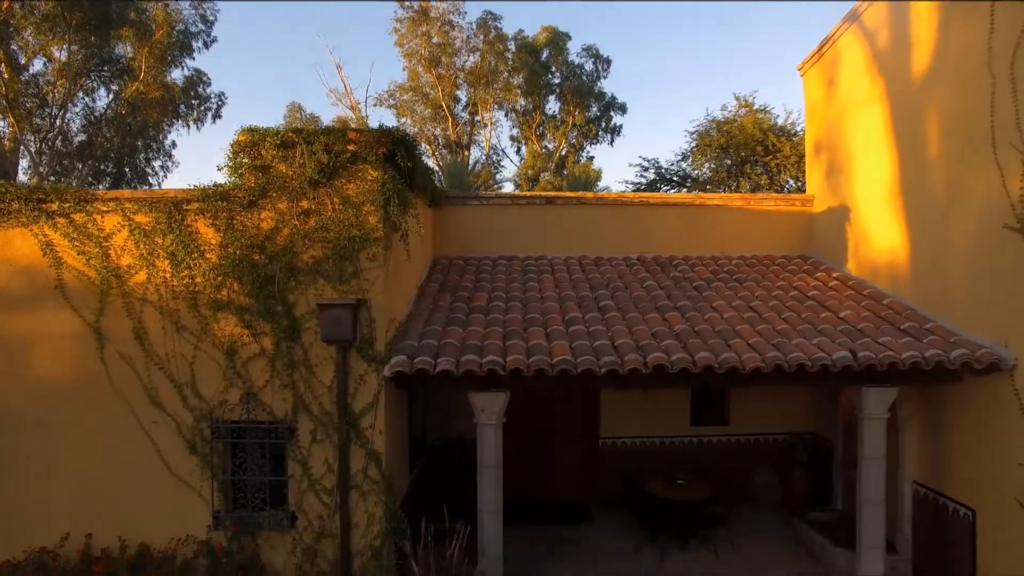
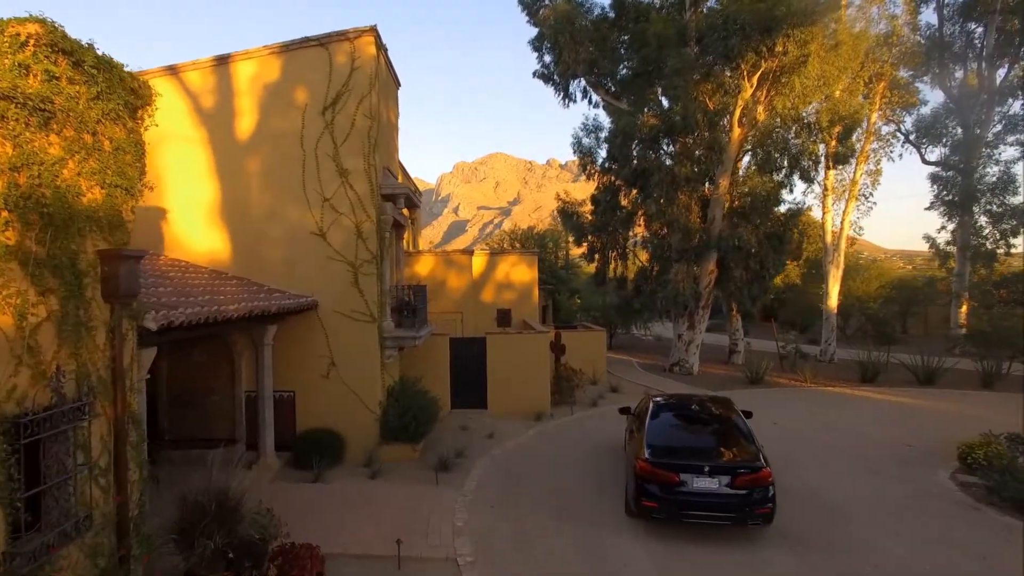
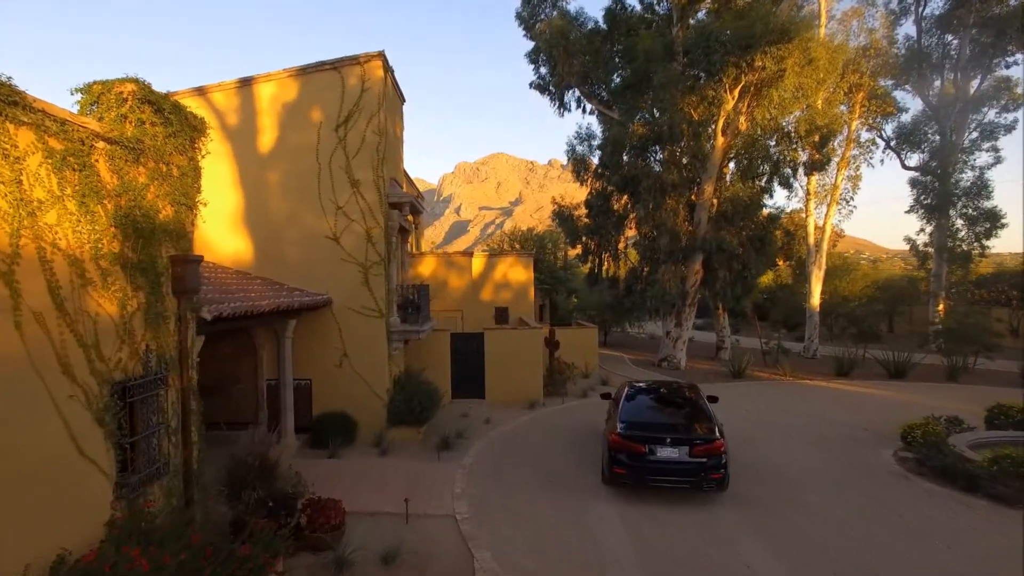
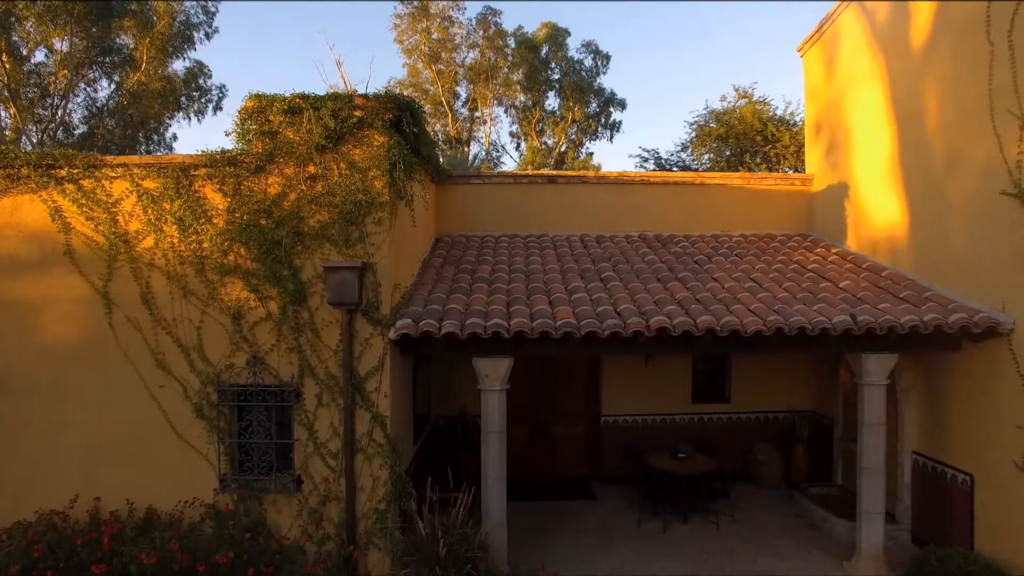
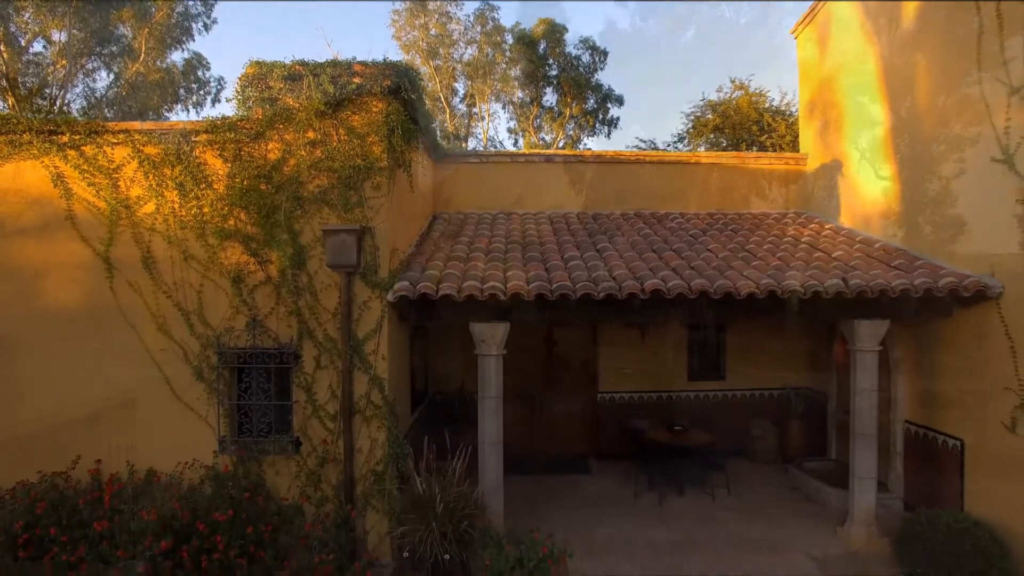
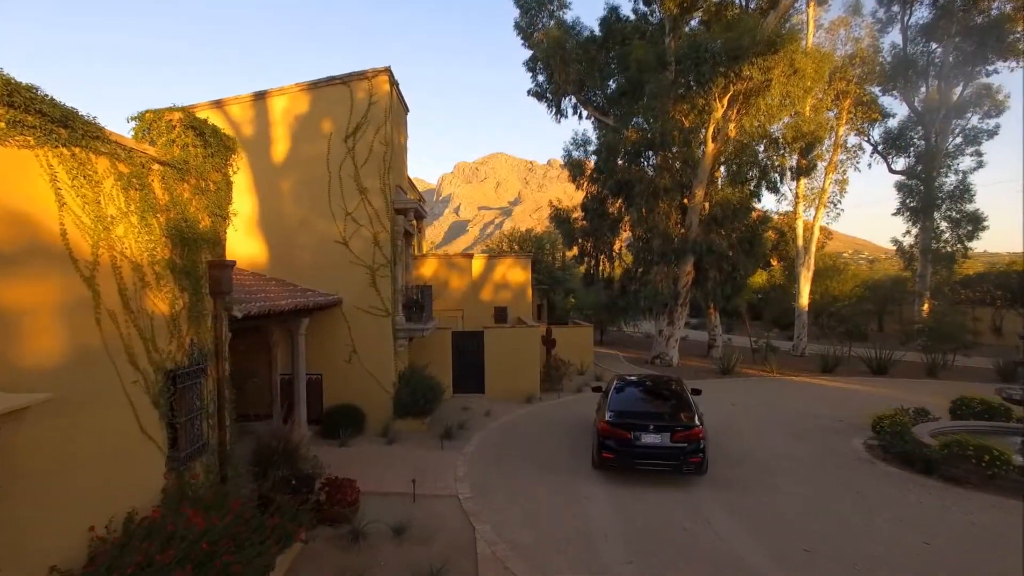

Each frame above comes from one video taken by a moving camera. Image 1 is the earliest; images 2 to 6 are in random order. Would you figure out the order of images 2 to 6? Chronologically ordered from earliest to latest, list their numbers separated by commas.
4, 5, 6, 3, 2
